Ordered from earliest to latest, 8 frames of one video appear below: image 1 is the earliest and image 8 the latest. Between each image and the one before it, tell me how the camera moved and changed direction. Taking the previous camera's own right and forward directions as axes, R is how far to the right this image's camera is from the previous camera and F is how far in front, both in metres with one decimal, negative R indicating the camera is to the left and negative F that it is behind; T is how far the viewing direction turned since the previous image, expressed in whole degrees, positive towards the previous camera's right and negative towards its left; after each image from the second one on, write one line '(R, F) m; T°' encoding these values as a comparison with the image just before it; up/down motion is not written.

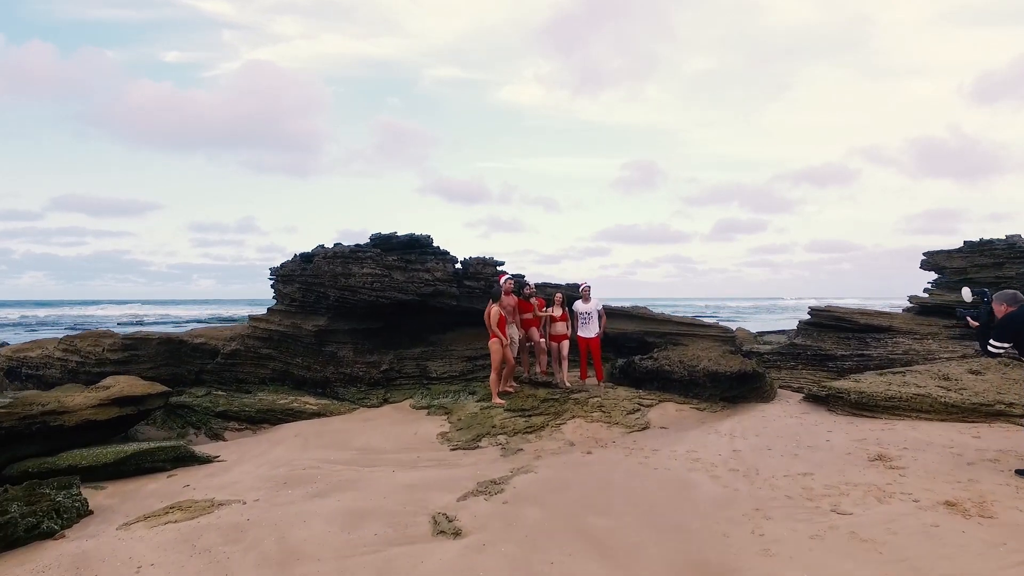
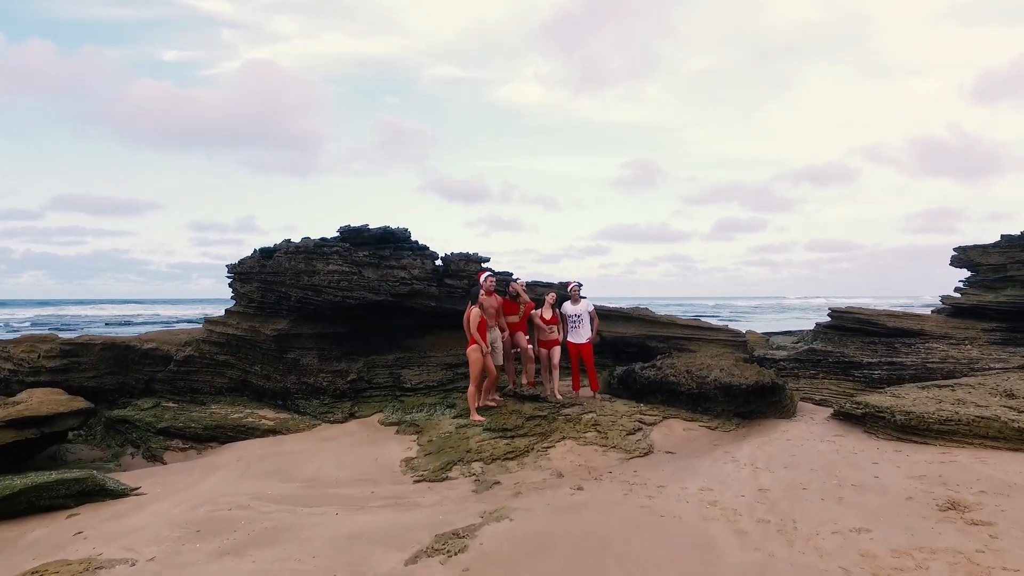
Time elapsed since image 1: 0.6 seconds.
(+0.2, +0.9) m; 0°
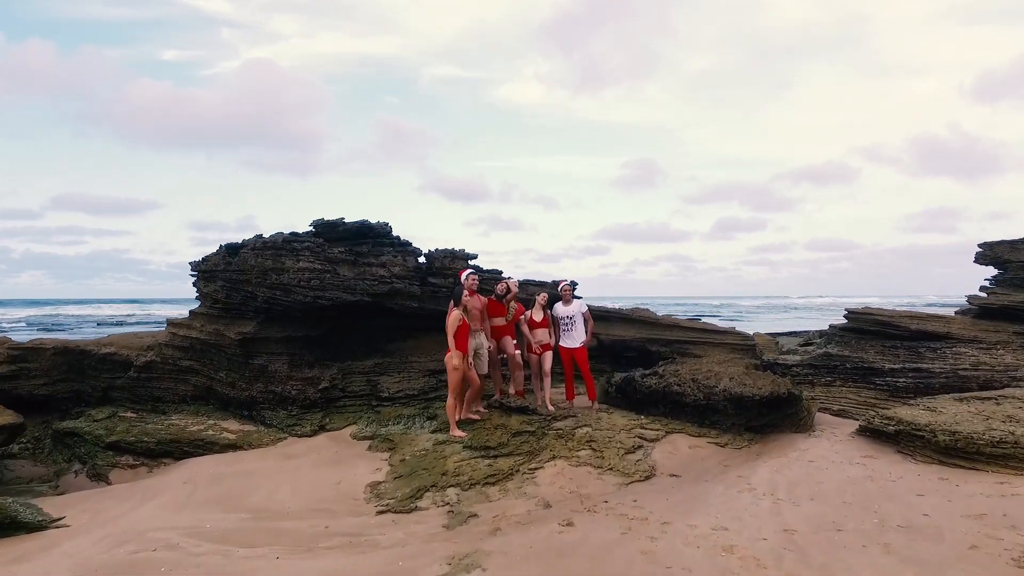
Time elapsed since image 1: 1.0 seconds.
(+0.2, +0.6) m; 0°
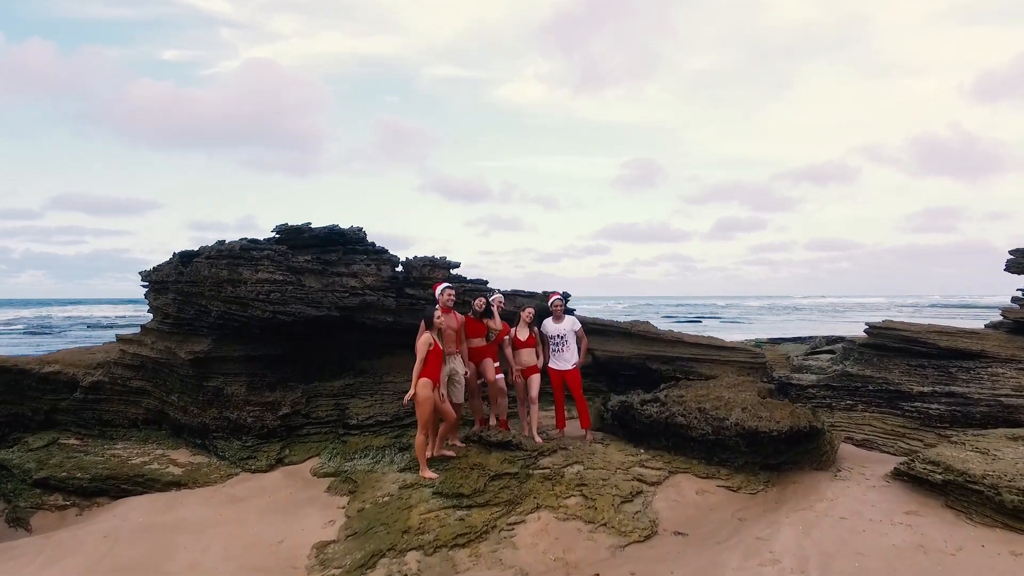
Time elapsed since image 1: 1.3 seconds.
(+0.2, +0.7) m; 0°
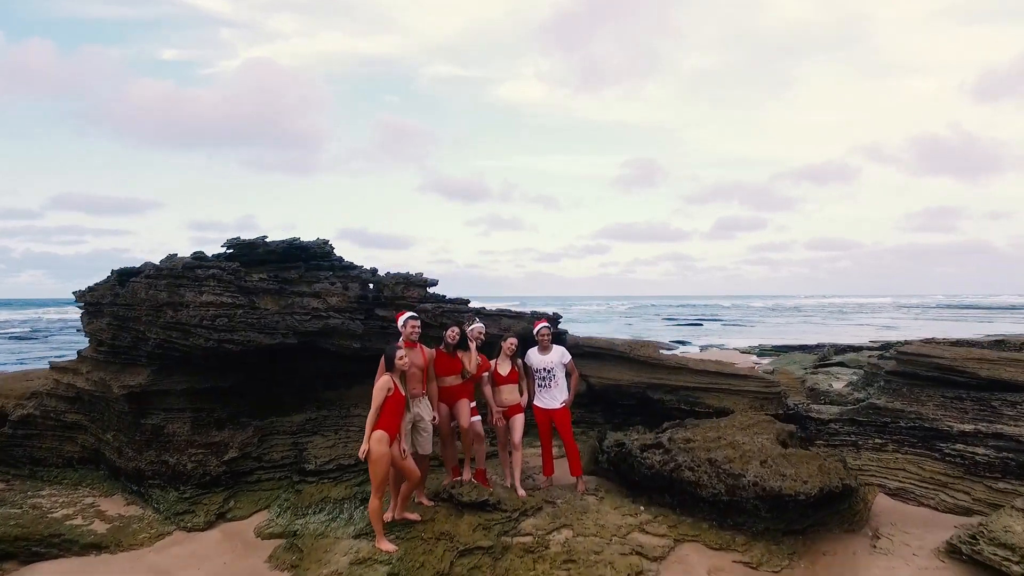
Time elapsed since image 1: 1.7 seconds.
(+0.2, +0.7) m; 0°
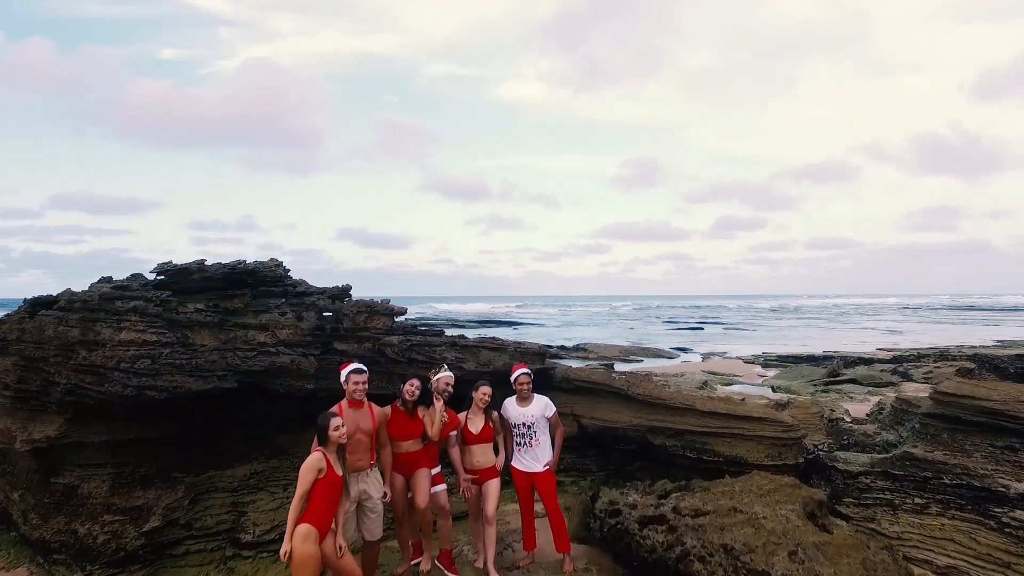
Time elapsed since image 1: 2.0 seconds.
(+0.2, +0.8) m; 0°
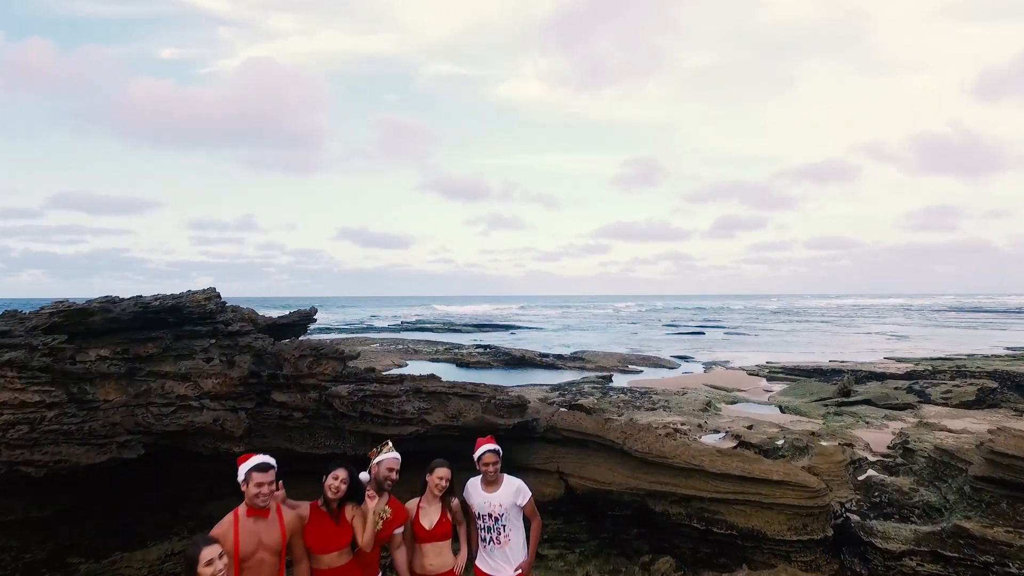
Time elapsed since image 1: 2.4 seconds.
(+0.2, +0.8) m; 0°
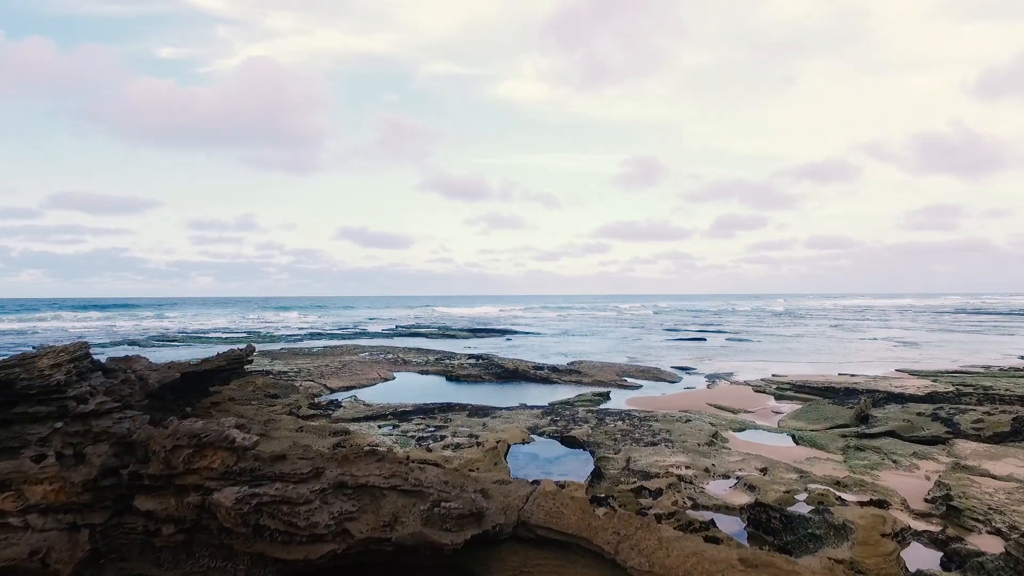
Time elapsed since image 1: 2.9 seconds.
(+0.3, +1.2) m; 0°
